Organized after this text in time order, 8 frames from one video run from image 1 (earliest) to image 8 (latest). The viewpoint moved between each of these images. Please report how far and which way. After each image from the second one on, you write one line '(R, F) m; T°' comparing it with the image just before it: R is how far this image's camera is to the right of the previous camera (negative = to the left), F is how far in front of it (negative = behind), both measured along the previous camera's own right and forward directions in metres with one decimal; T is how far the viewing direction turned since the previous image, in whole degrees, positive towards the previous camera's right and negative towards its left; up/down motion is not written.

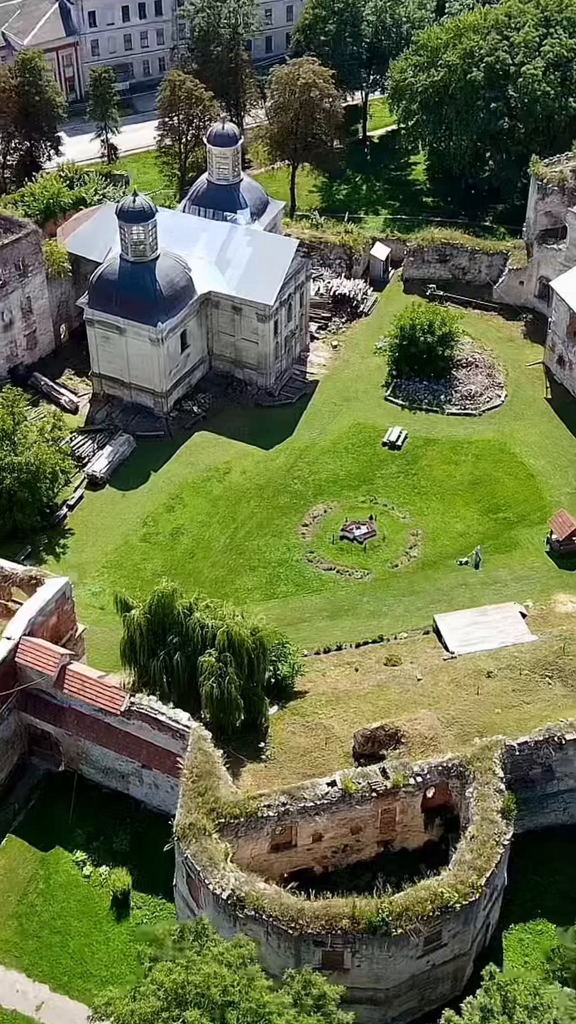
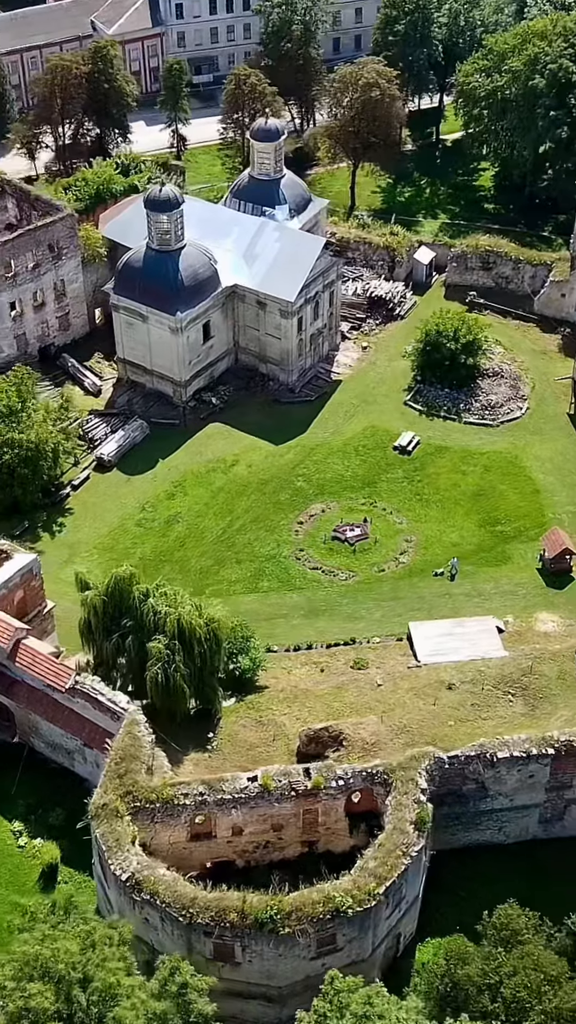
(+4.0, +0.1) m; -5°
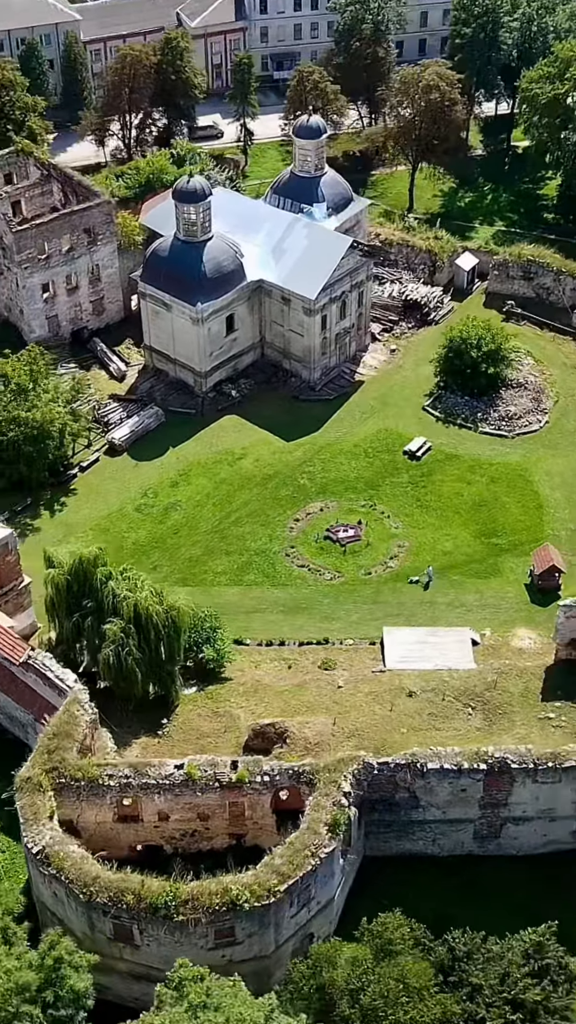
(+3.8, +0.1) m; -5°
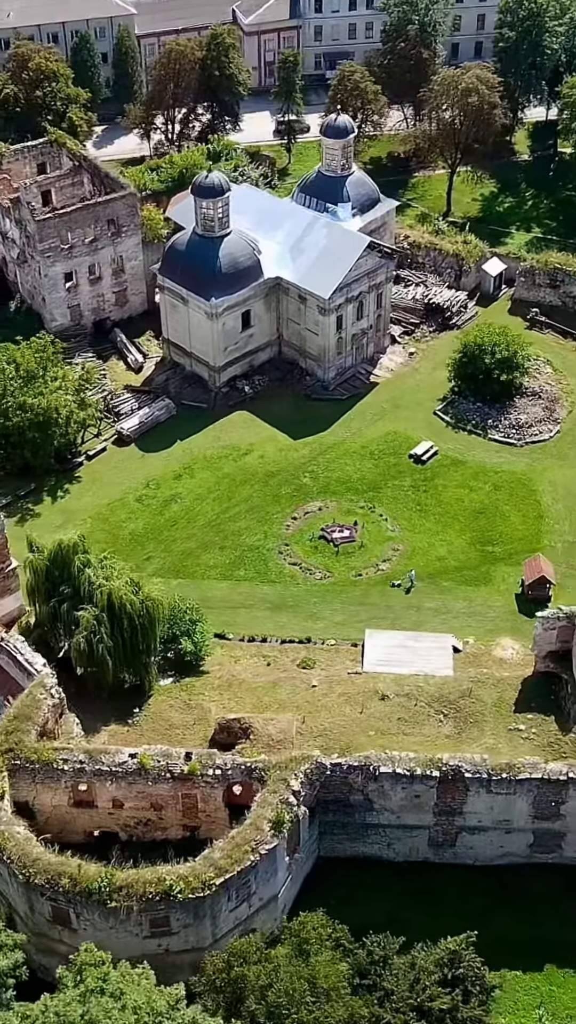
(+2.5, 0.0) m; -3°
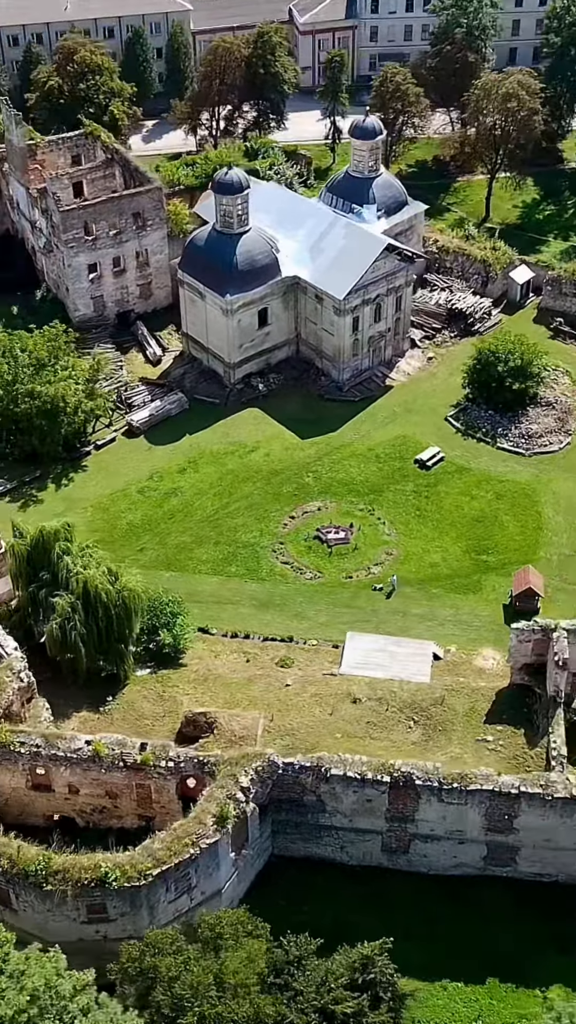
(+2.5, 0.0) m; -3°
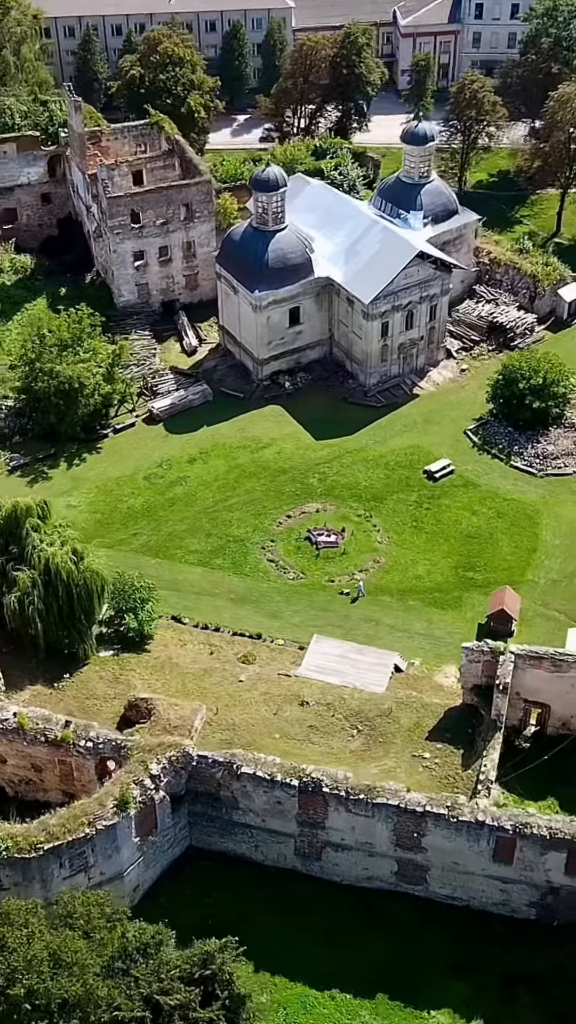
(+4.6, +0.1) m; -6°
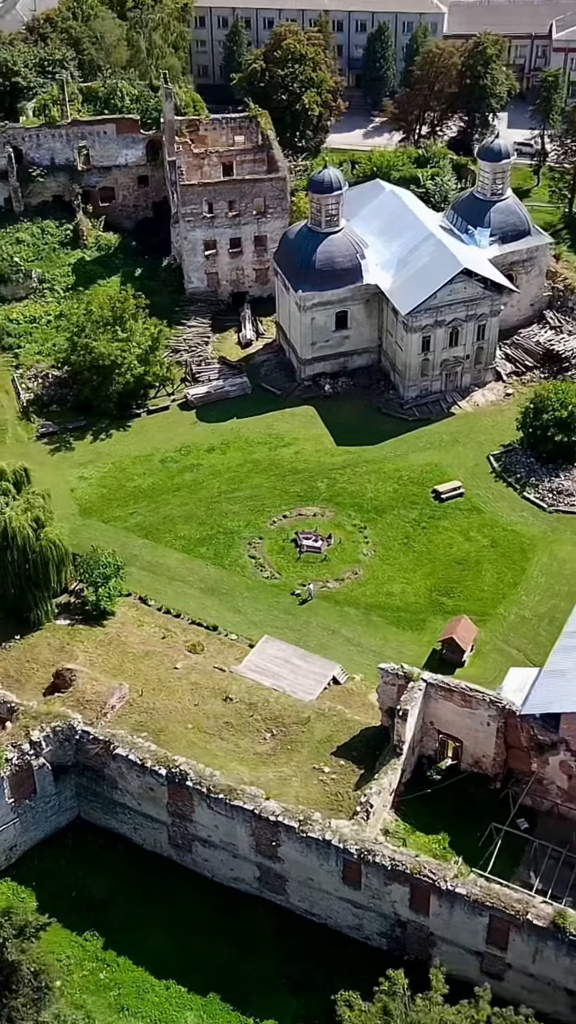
(+6.8, +0.3) m; -9°
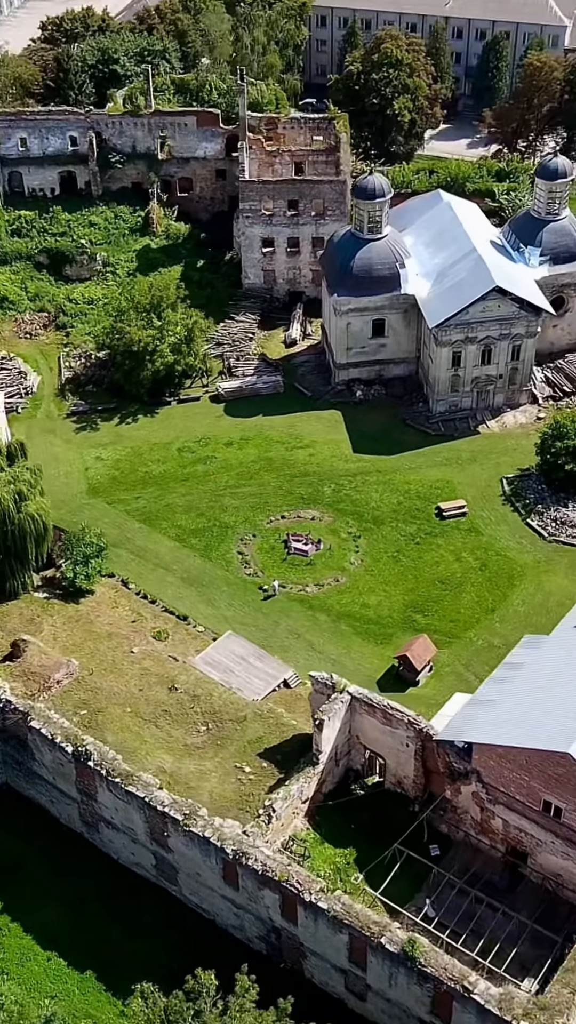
(+5.4, +0.1) m; -7°
